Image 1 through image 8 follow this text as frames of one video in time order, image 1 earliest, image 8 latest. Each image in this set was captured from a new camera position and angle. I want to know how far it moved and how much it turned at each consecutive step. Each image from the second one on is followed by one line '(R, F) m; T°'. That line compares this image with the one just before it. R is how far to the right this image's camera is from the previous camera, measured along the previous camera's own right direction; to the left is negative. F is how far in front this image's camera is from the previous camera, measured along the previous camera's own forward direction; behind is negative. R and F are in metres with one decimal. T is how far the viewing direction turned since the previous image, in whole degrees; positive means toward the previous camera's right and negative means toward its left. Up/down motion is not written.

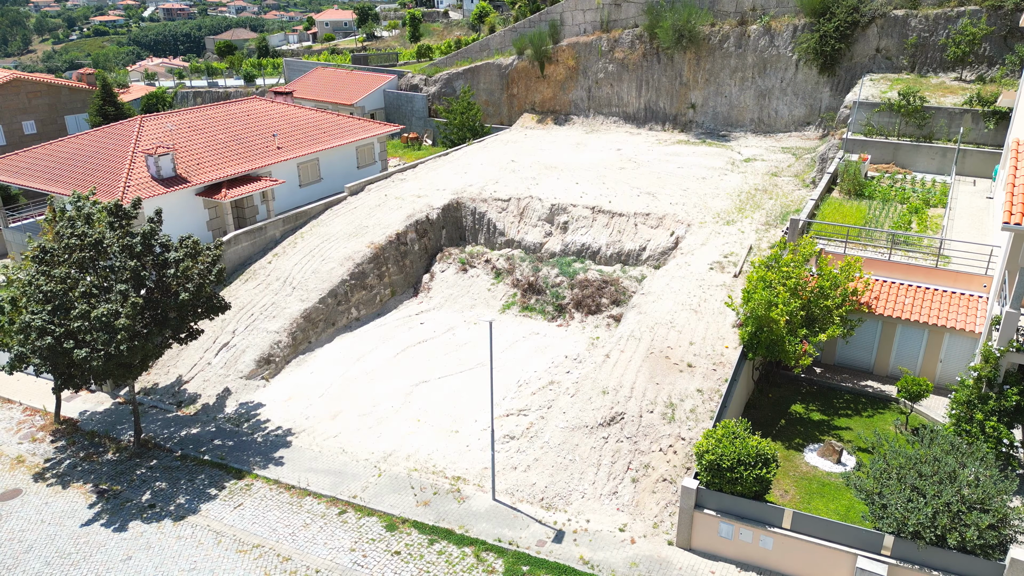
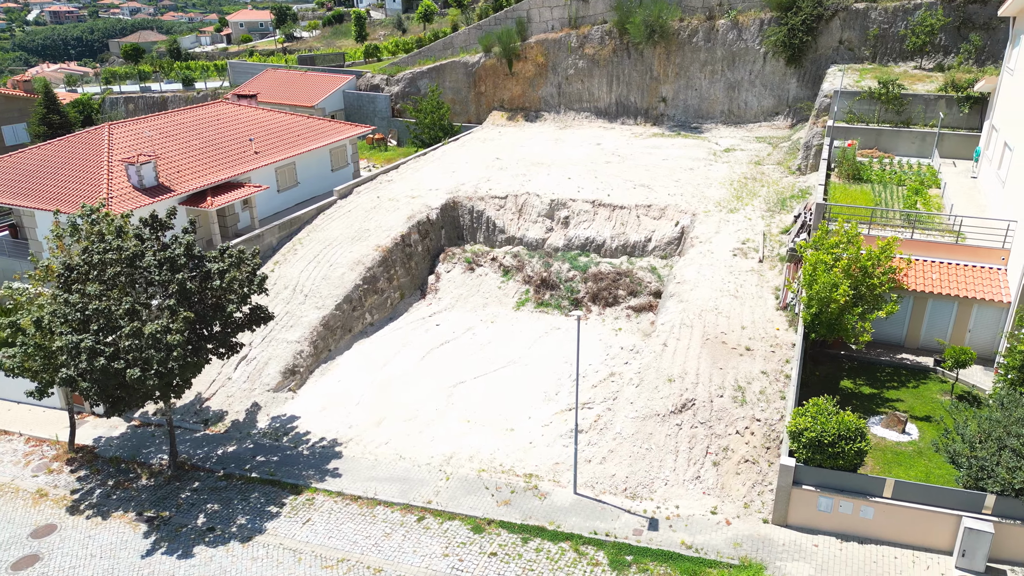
(-3.3, +0.2) m; +6°
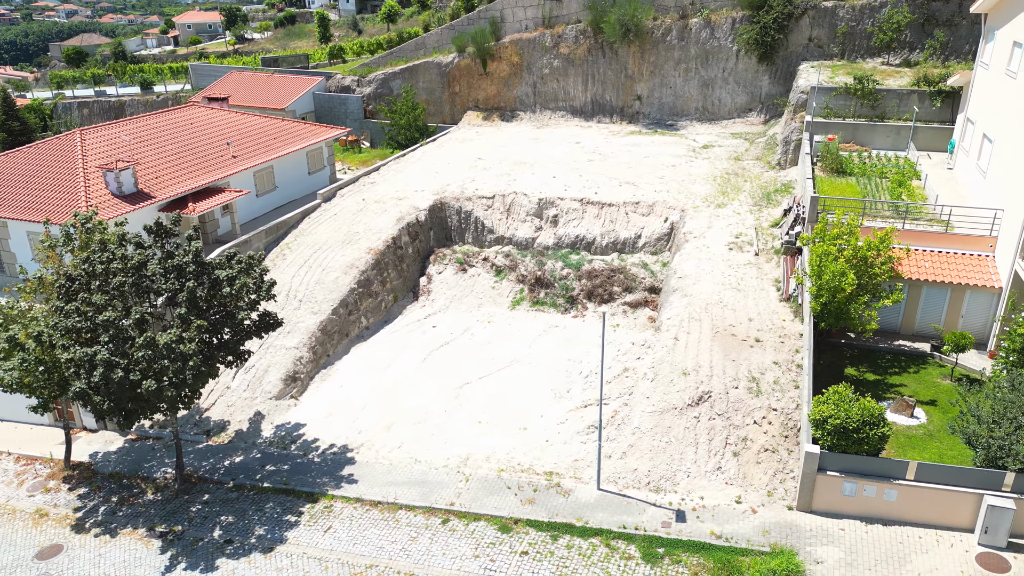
(-1.4, 0.0) m; +3°
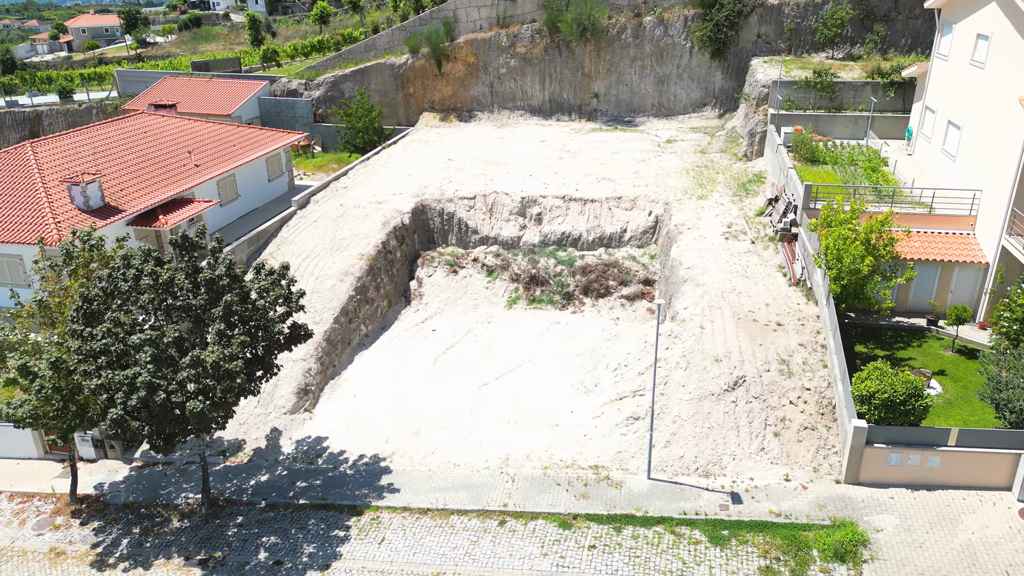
(-2.9, +0.1) m; +6°
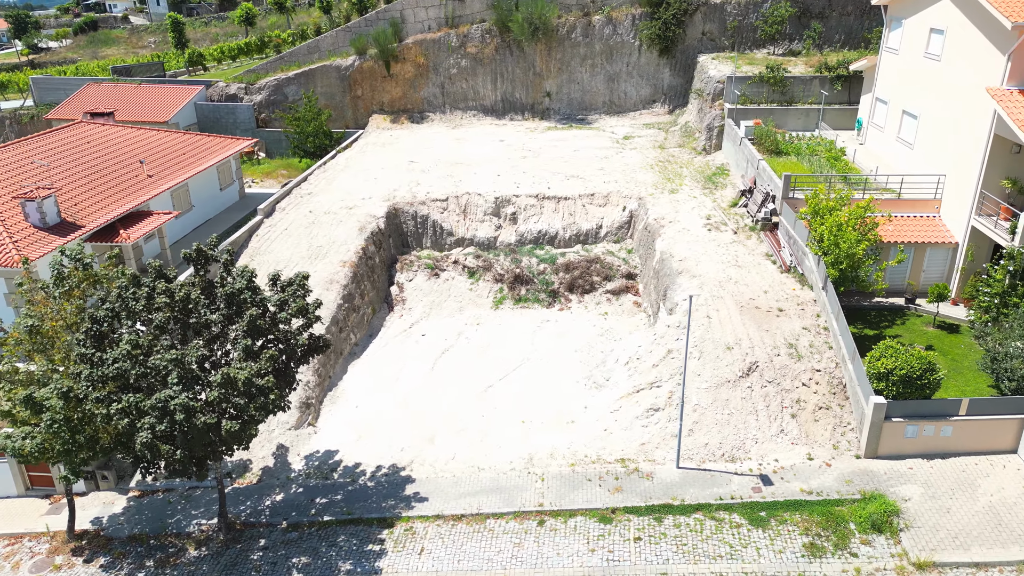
(-2.4, +0.2) m; +6°
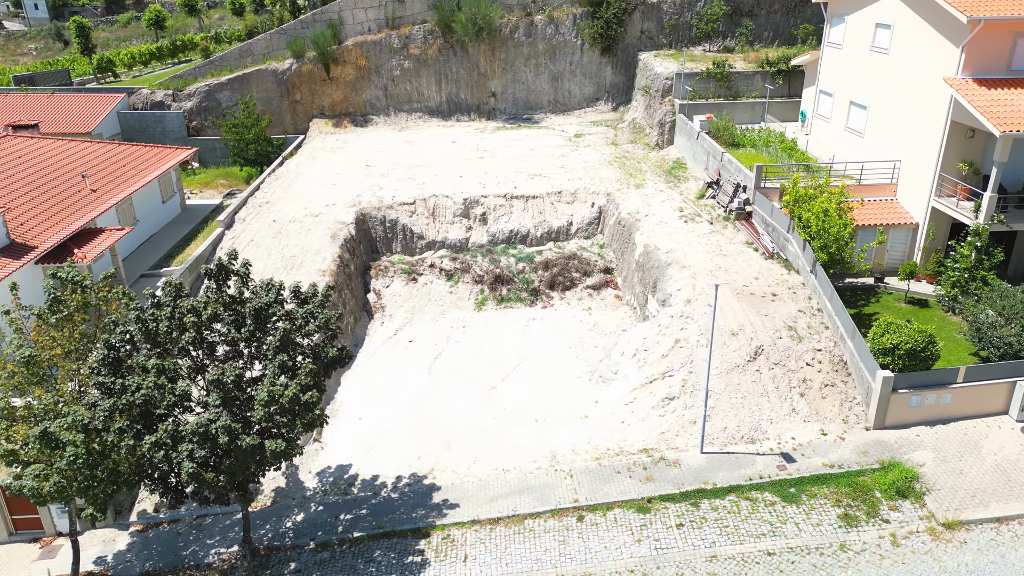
(-2.6, +0.2) m; +7°
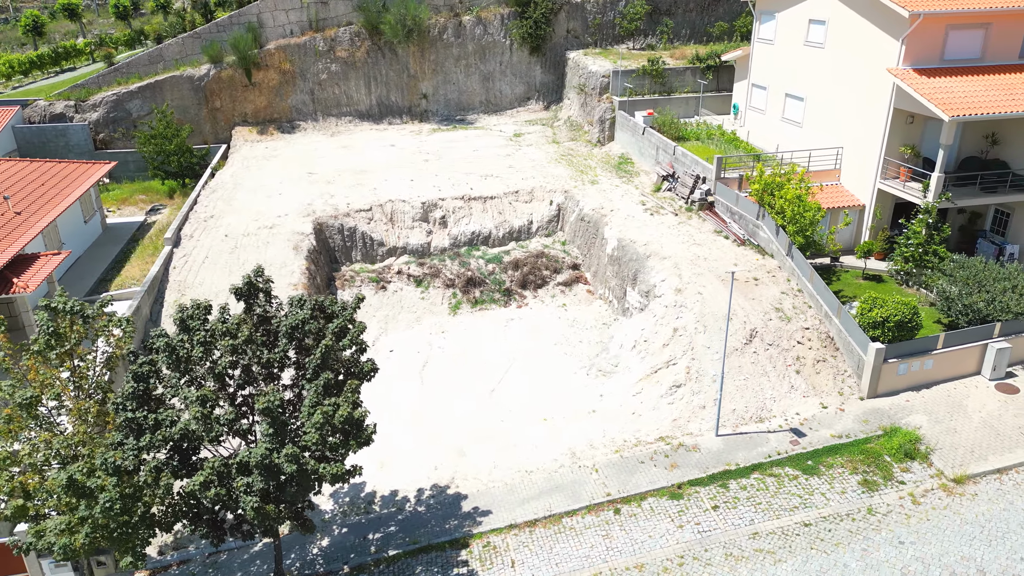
(-2.9, +0.3) m; +8°
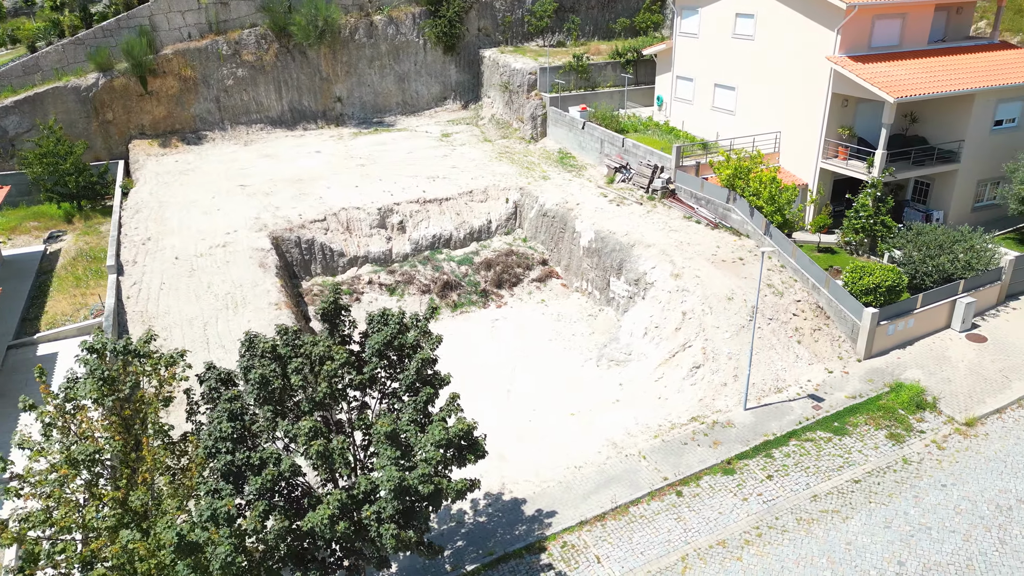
(-4.3, +0.6) m; +11°
